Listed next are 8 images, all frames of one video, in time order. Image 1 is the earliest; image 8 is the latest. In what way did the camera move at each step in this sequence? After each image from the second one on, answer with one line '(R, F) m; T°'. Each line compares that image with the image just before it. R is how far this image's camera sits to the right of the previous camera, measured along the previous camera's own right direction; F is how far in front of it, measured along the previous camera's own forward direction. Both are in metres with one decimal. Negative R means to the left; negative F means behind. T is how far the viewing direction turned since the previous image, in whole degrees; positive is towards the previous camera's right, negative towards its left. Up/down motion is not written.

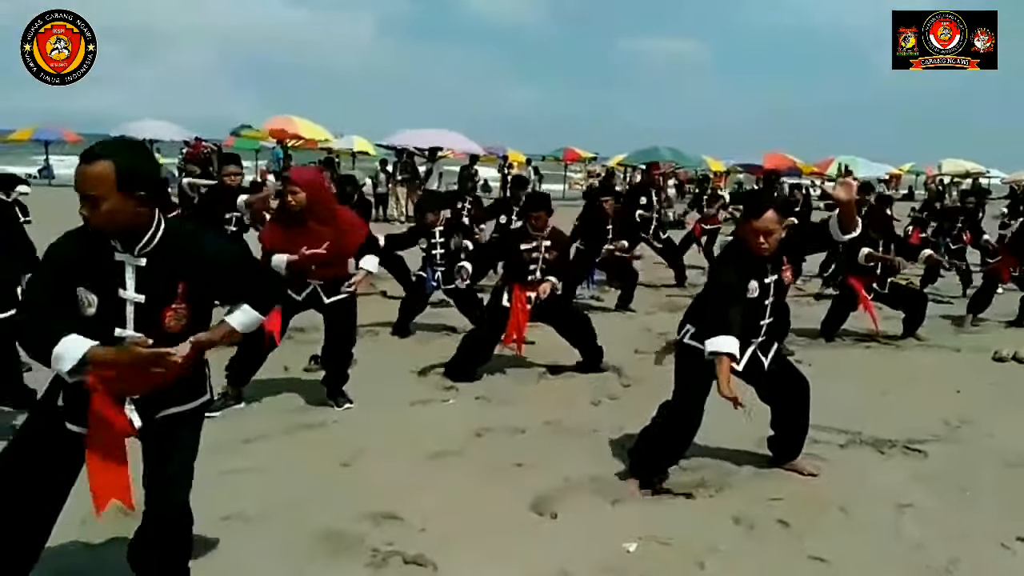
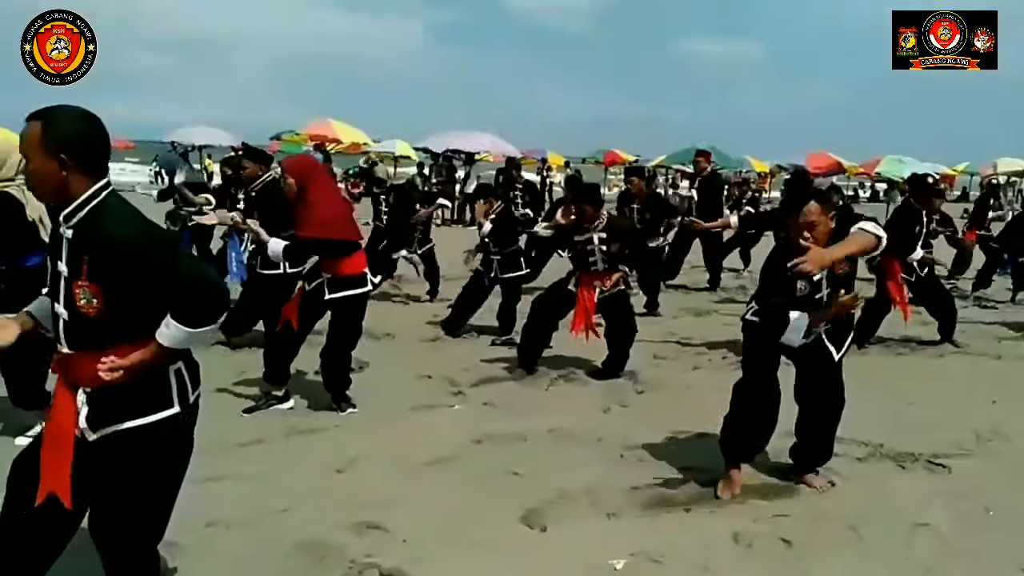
(+0.3, +0.2) m; -3°
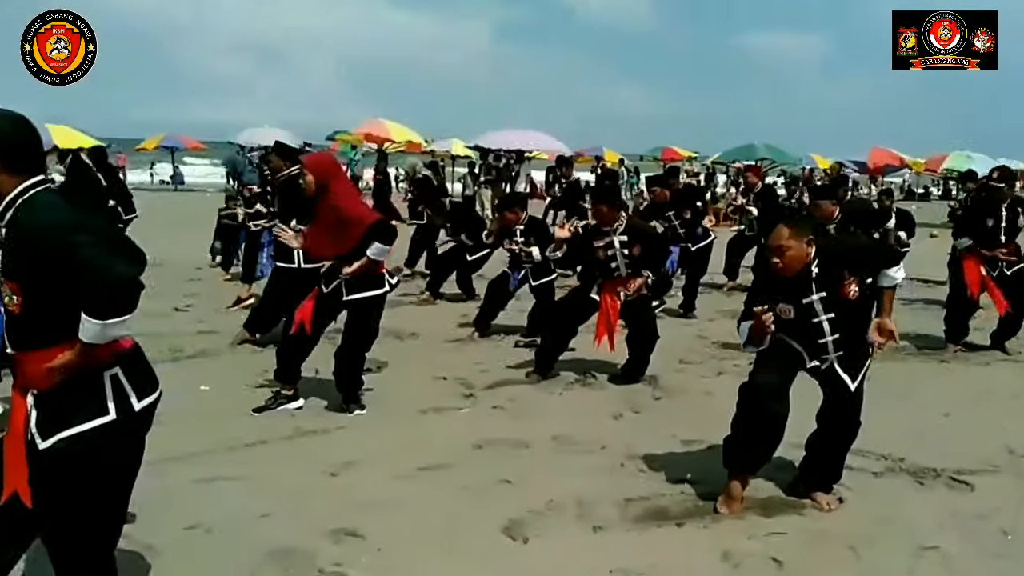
(+0.4, +0.2) m; -4°
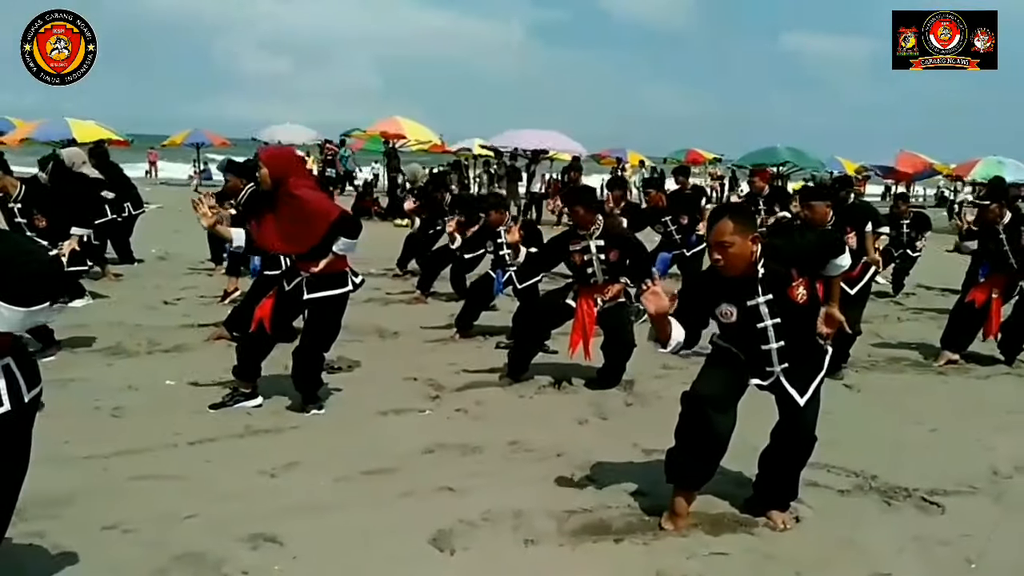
(+0.4, +0.2) m; -2°
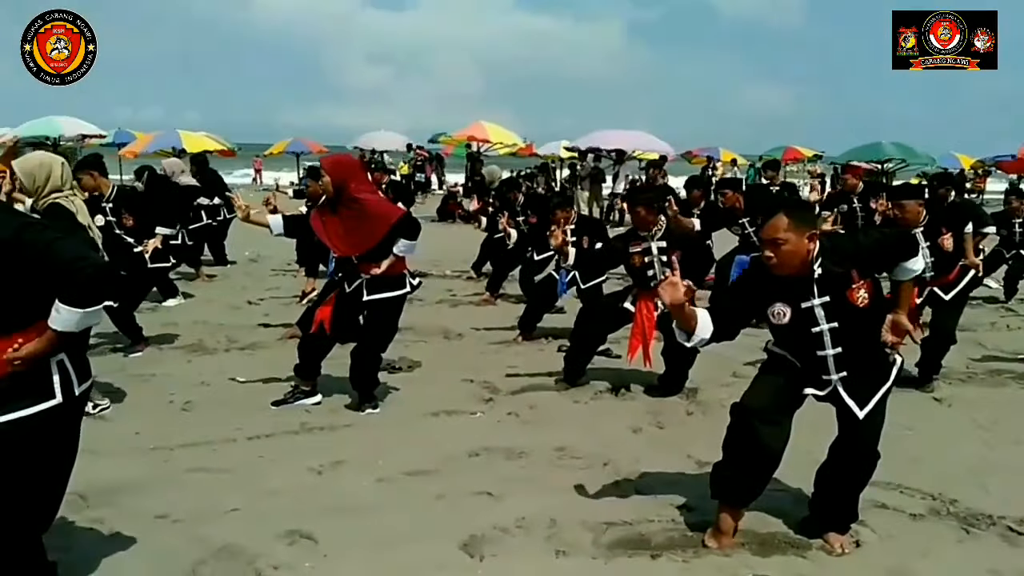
(+0.2, +0.2) m; -6°
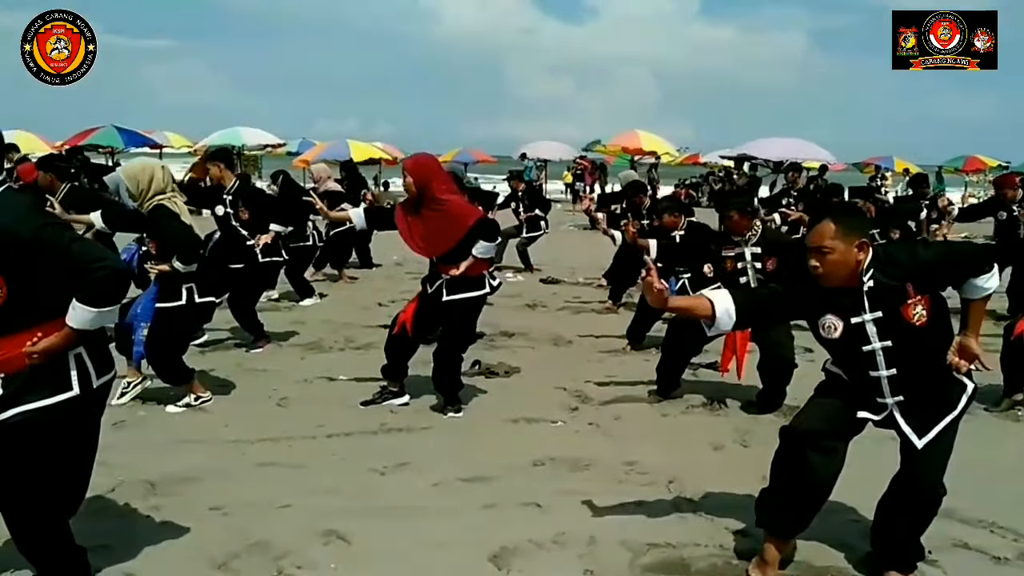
(+0.6, +0.2) m; -11°
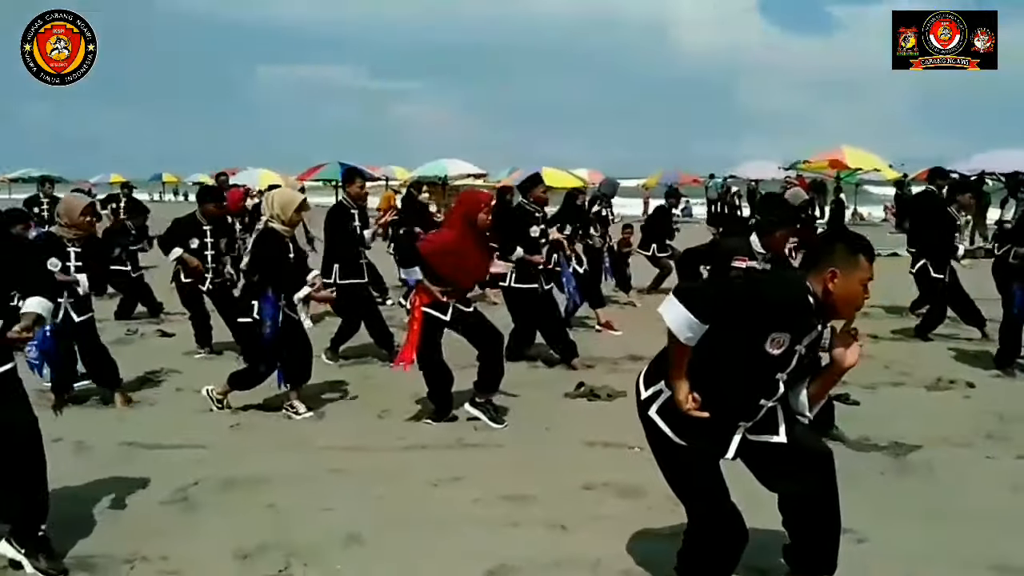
(+0.9, +0.1) m; -15°
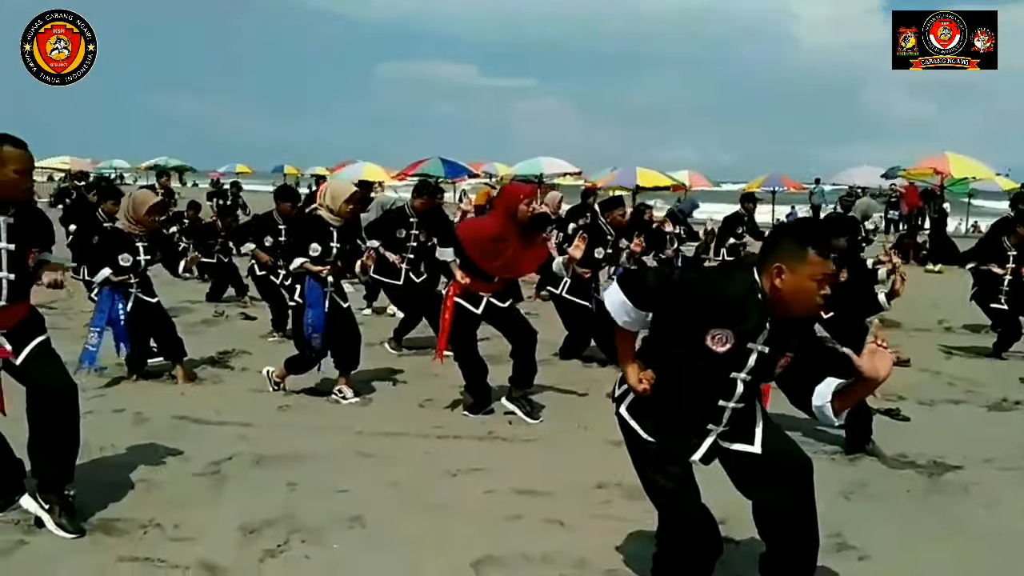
(+0.5, 0.0) m; -7°
